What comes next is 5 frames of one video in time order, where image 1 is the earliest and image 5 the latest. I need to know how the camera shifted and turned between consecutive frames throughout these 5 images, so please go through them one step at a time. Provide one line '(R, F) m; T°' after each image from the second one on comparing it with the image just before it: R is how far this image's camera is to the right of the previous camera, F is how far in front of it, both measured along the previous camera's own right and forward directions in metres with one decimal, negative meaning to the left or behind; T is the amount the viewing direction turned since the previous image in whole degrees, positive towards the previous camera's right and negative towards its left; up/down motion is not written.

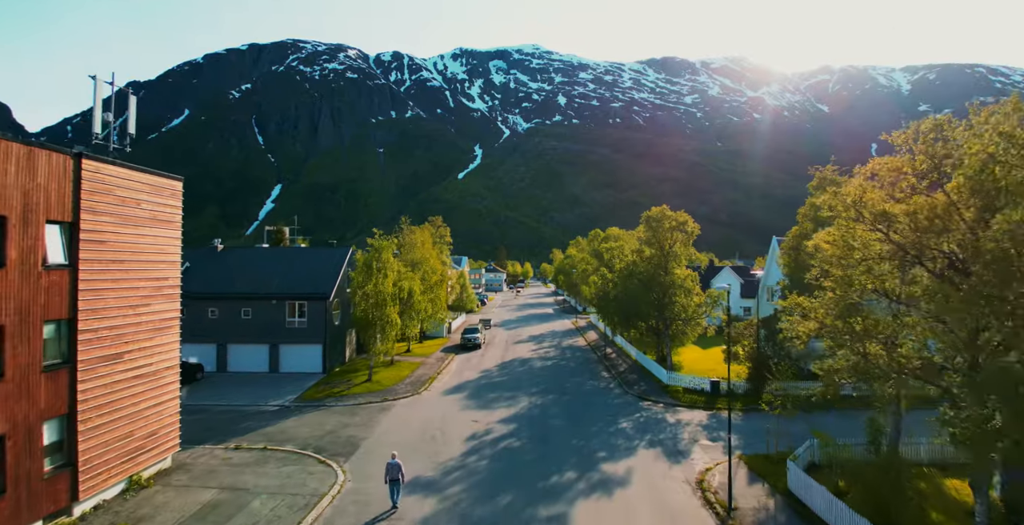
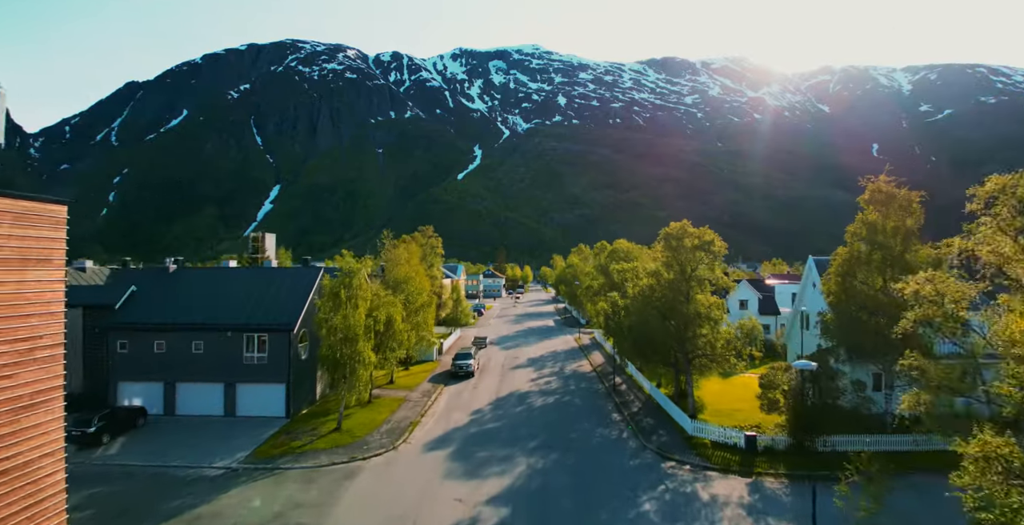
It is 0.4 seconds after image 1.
(+0.1, +3.0) m; 0°
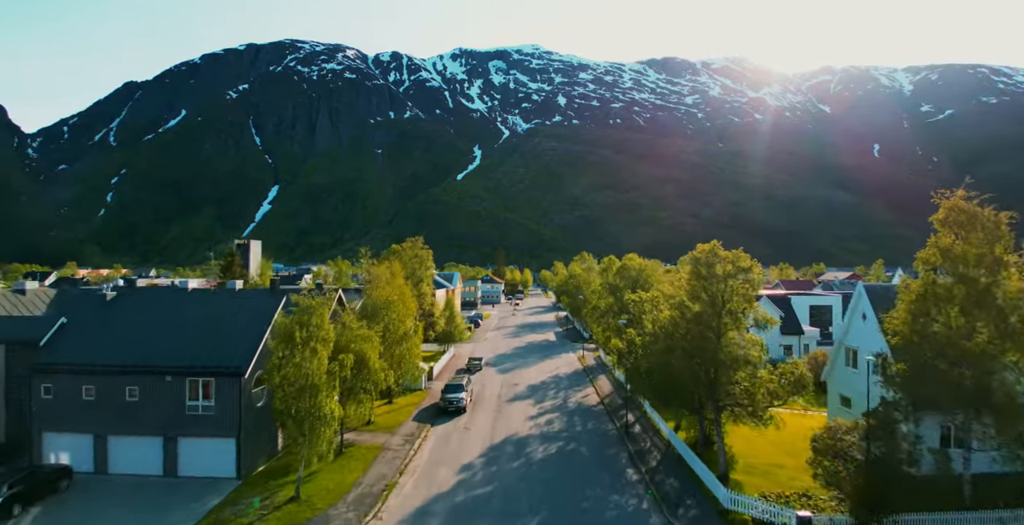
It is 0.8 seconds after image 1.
(+0.1, +3.0) m; 0°
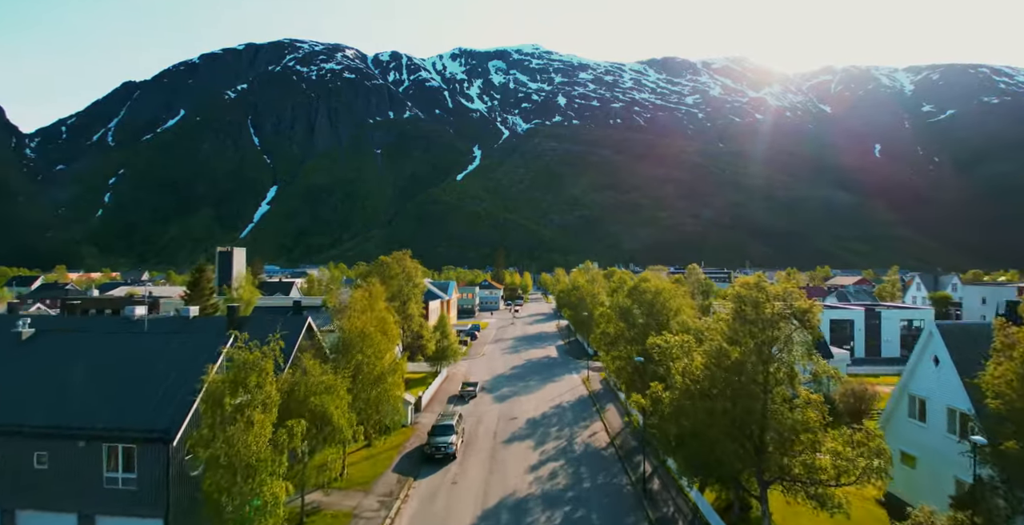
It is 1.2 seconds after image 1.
(+0.1, +3.0) m; 0°
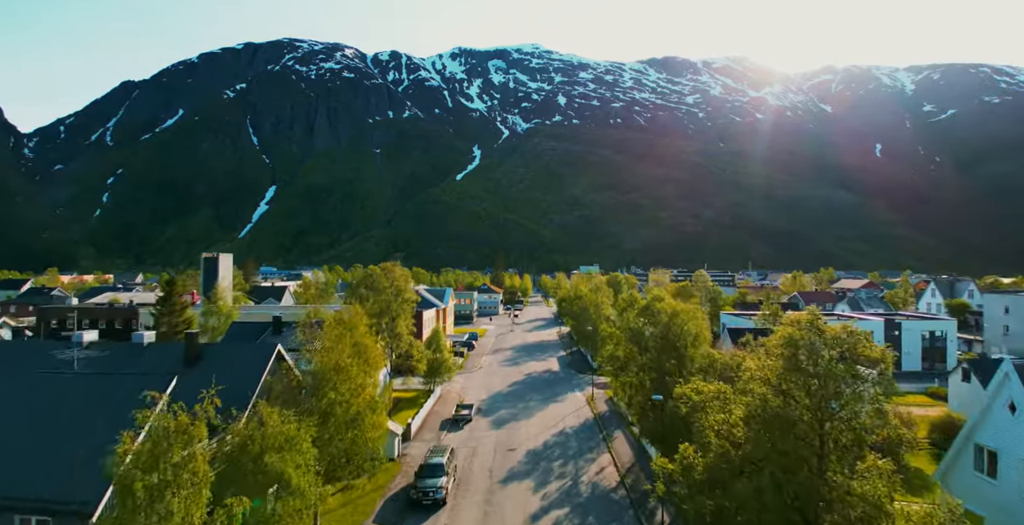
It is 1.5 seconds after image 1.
(+0.1, +2.3) m; 0°
